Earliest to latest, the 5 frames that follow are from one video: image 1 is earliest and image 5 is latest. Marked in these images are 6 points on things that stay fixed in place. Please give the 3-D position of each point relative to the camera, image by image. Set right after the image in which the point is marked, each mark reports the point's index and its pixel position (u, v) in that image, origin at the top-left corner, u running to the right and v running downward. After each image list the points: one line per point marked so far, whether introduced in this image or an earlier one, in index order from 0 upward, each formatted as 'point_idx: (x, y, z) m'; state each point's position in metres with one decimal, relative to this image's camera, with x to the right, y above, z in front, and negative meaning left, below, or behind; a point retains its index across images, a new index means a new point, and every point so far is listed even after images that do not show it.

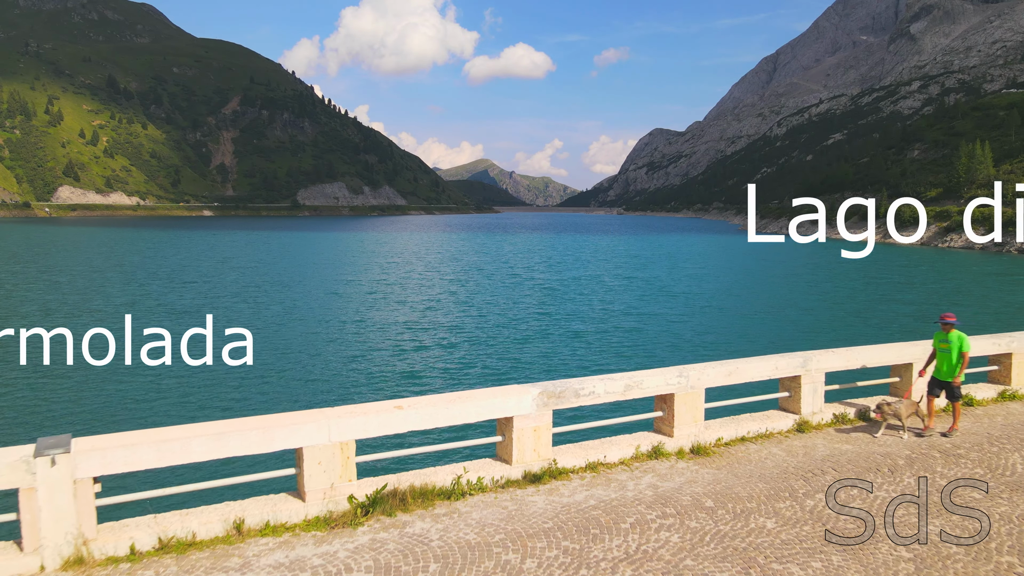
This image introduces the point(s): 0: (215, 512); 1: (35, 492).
0: (-2.9, -2.0, +6.5) m
1: (-3.8, -1.5, +5.8) m
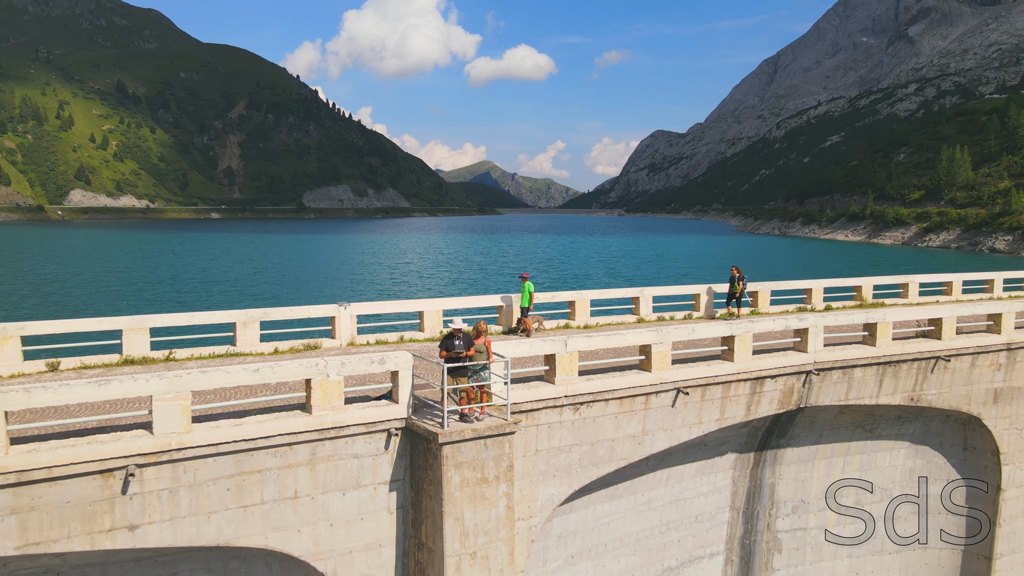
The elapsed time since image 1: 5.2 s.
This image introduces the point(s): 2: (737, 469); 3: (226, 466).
0: (-3.2, -1.1, +18.0) m
1: (-4.0, -0.6, +17.3) m
2: (+5.4, -4.4, +17.9) m
3: (-4.1, -2.5, +10.6) m
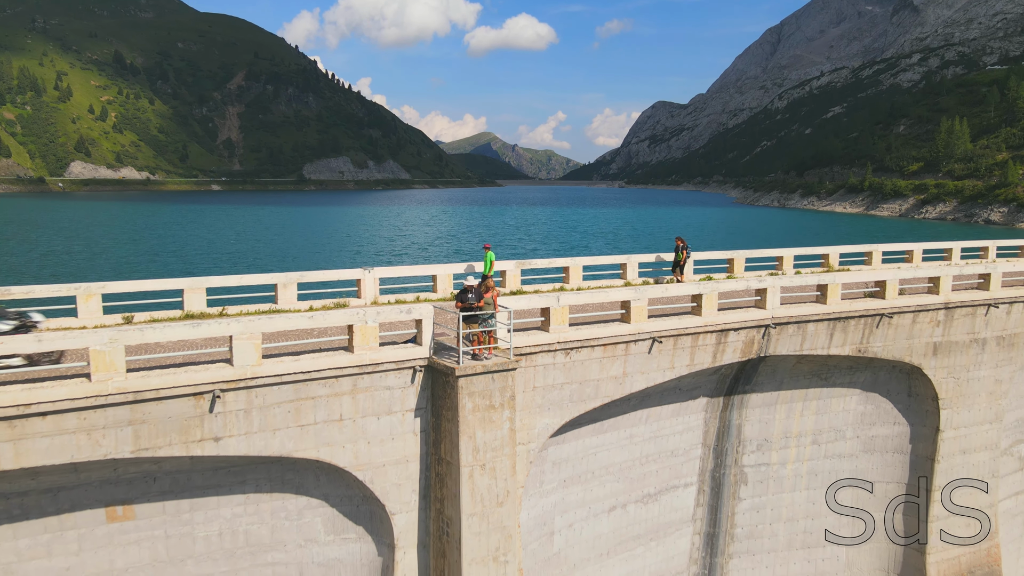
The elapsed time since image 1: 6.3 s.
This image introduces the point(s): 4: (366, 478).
0: (-3.1, -0.2, +20.7) m
1: (-4.0, +0.3, +20.0) m
2: (+5.5, -3.4, +20.8) m
3: (-4.0, -1.9, +13.4) m
4: (-2.9, -3.7, +14.5) m
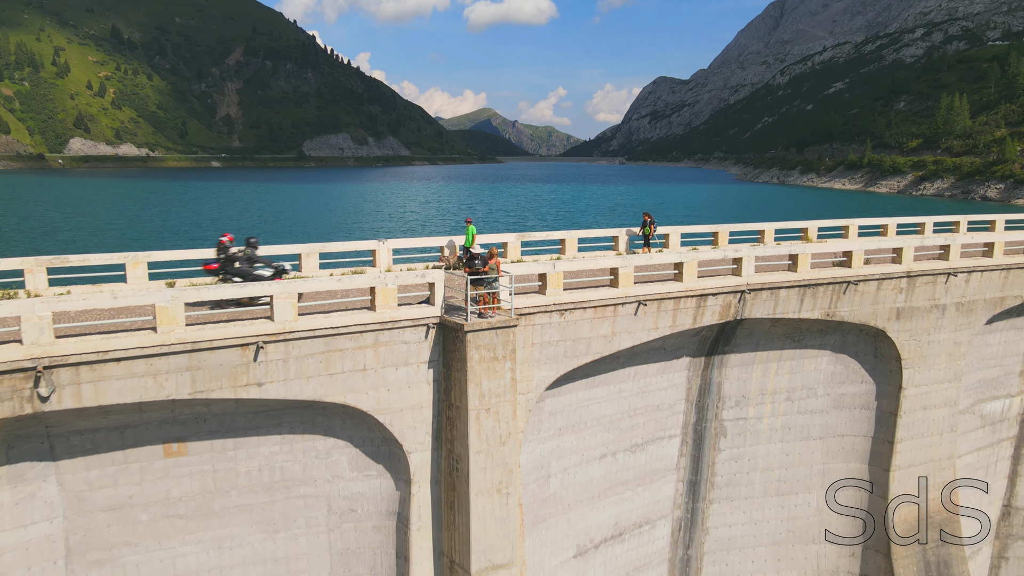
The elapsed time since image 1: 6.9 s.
0: (-3.1, +0.7, +22.8) m
1: (-3.9, +1.2, +22.0) m
2: (+5.5, -2.5, +22.9) m
3: (-4.0, -1.2, +15.5) m
4: (-2.8, -3.0, +16.7) m
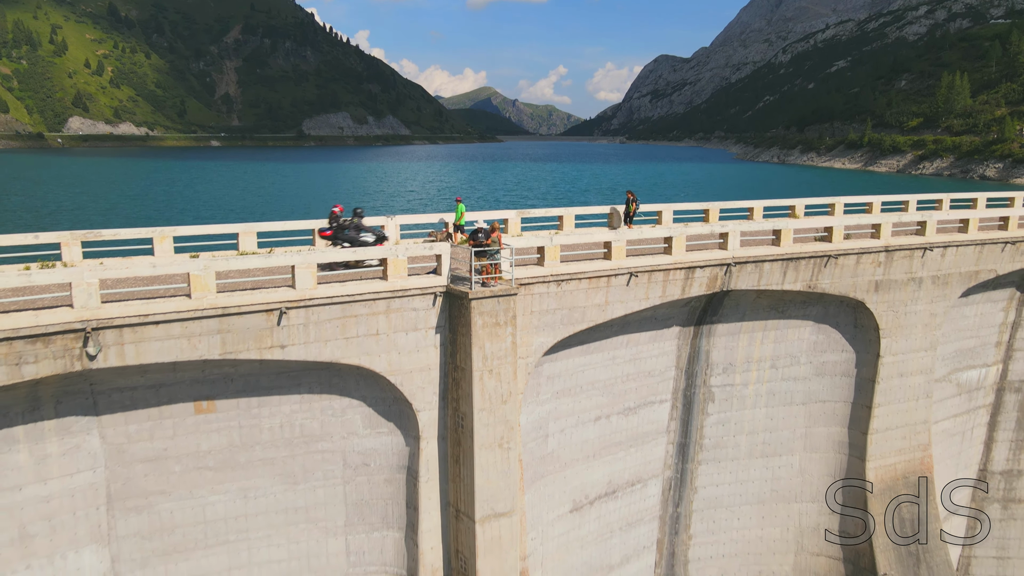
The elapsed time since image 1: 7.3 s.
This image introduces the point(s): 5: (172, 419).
0: (-3.1, +1.6, +24.2) m
1: (-3.9, +2.0, +23.4) m
2: (+5.5, -1.6, +24.4) m
3: (-4.0, -0.5, +16.9) m
4: (-2.8, -2.3, +18.2) m
5: (-7.8, -3.0, +17.1) m
